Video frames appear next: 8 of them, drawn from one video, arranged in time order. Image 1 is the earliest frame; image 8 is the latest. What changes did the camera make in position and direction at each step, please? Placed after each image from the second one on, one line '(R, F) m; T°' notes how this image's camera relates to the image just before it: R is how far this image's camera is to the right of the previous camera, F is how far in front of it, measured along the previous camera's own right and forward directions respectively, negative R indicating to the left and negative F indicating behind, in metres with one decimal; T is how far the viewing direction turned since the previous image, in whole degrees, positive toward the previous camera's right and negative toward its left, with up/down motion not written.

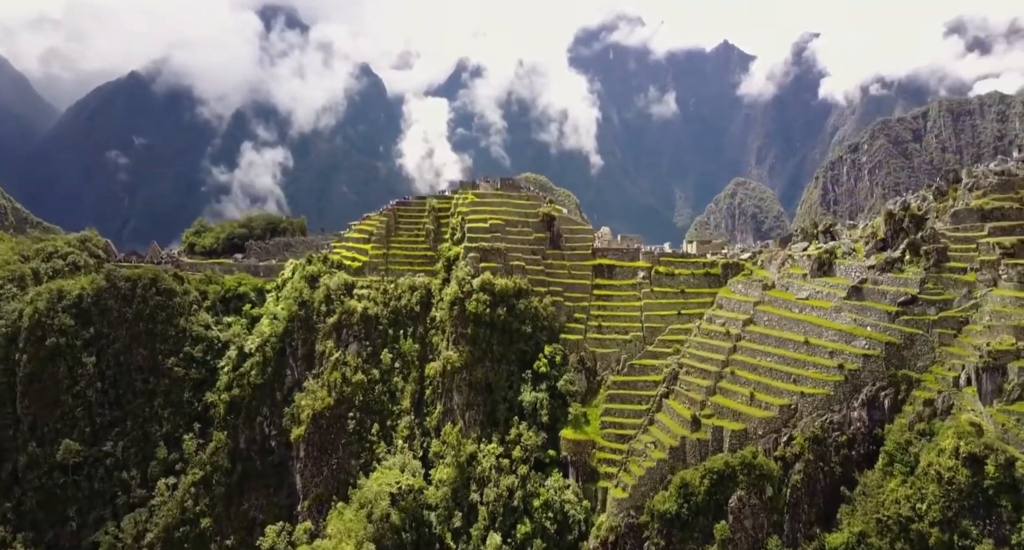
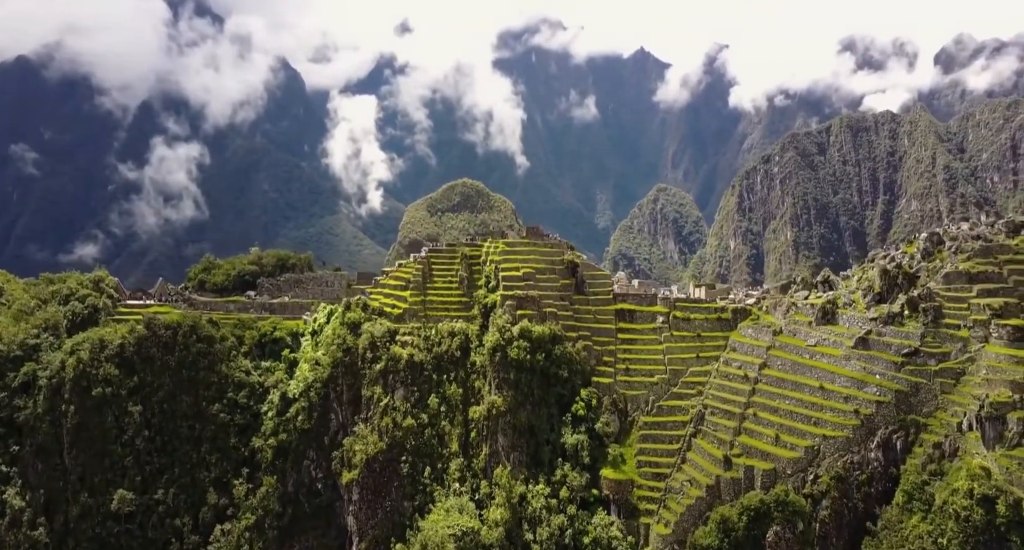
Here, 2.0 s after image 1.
(-5.7, -1.3) m; +8°
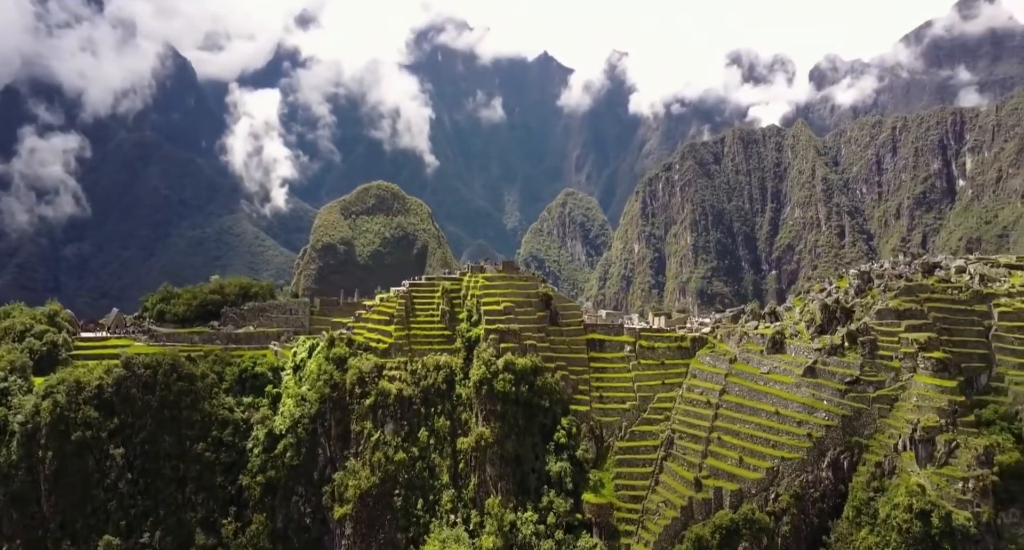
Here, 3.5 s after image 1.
(-4.1, -1.2) m; +8°
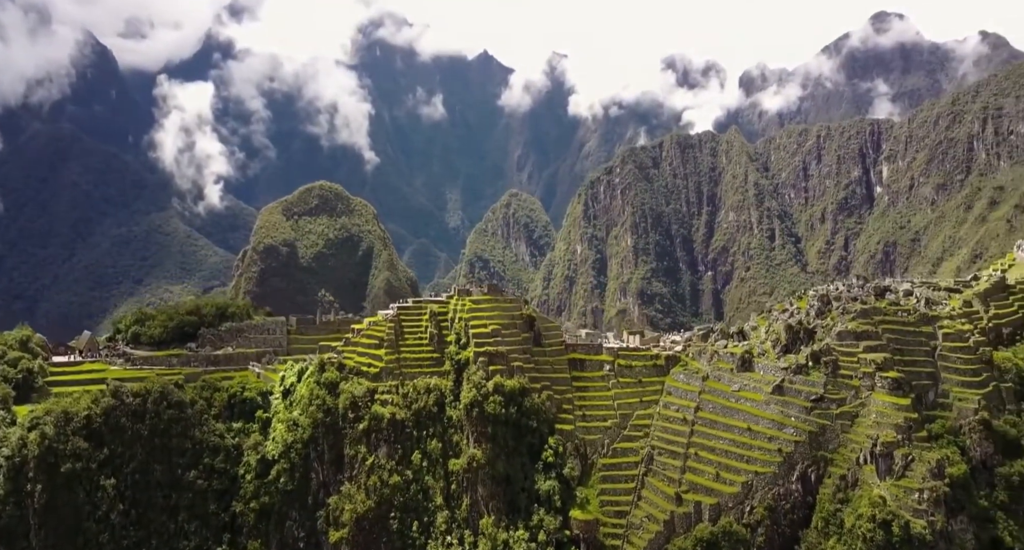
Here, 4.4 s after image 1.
(-2.7, -0.8) m; +5°
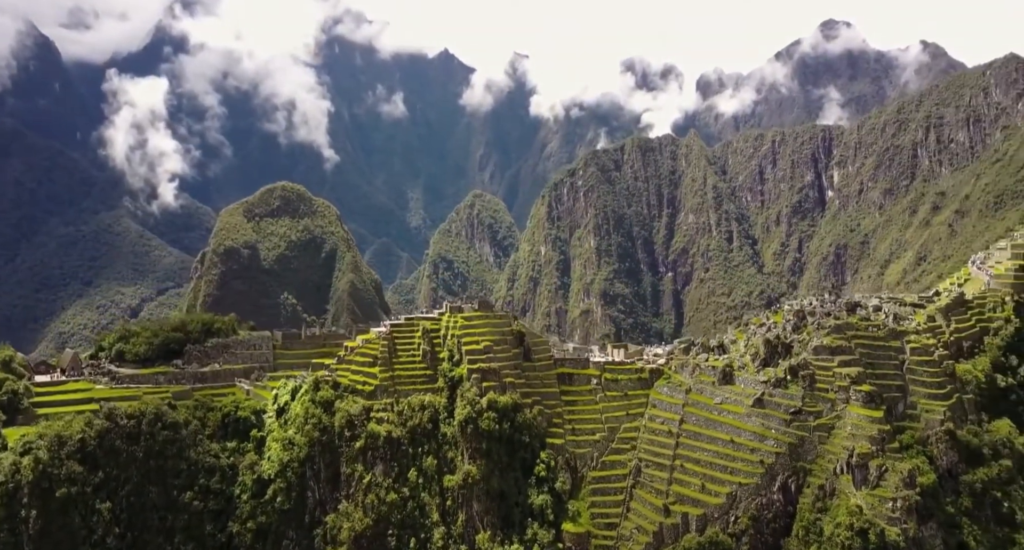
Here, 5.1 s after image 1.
(-1.8, -0.6) m; +3°
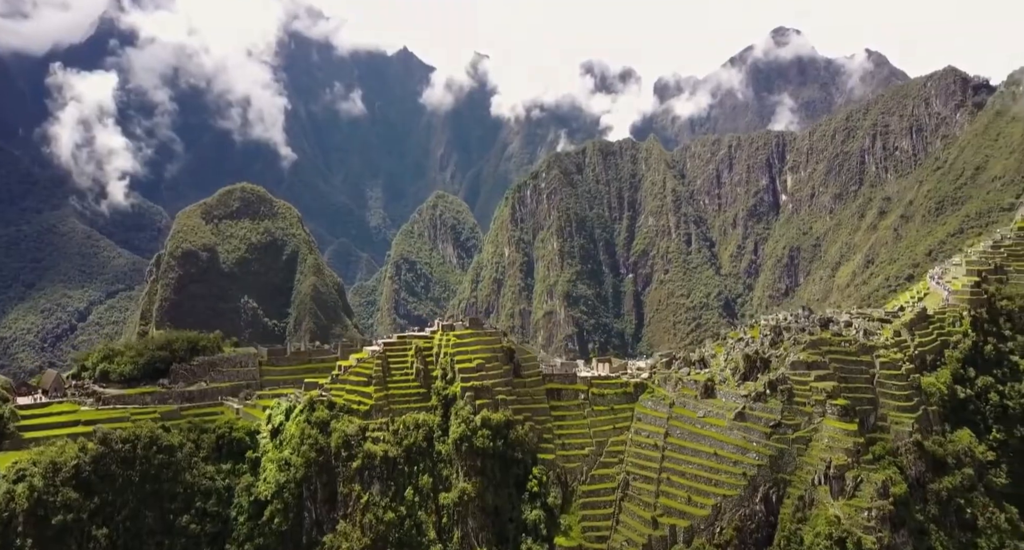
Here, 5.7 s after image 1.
(-1.9, -0.5) m; +4°
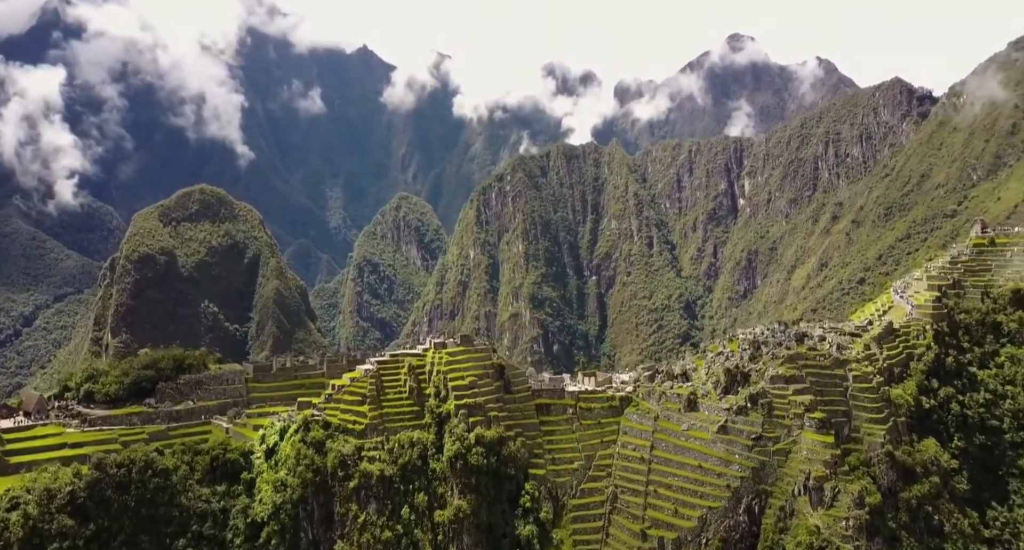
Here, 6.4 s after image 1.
(-1.8, -0.4) m; +3°
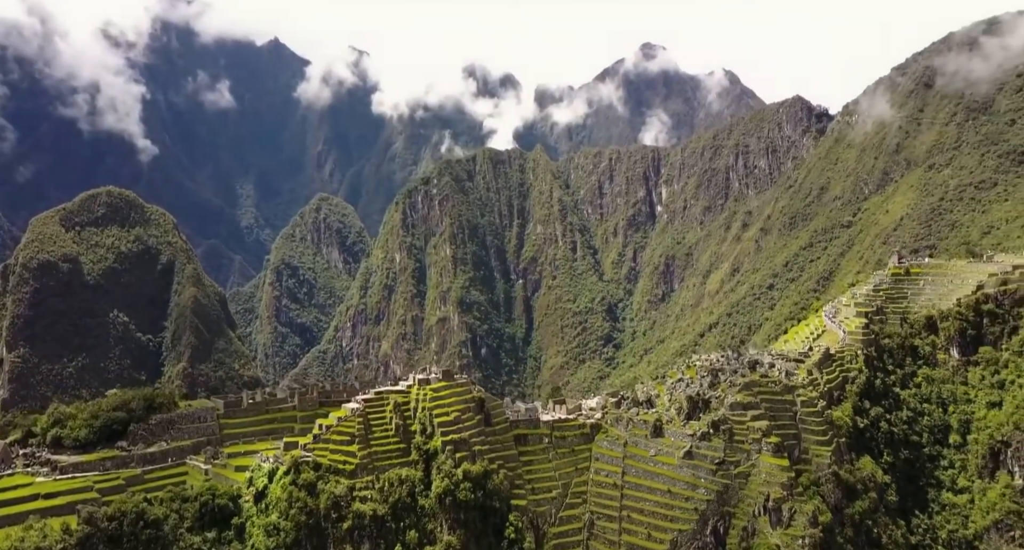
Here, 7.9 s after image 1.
(-3.9, -0.6) m; +7°
